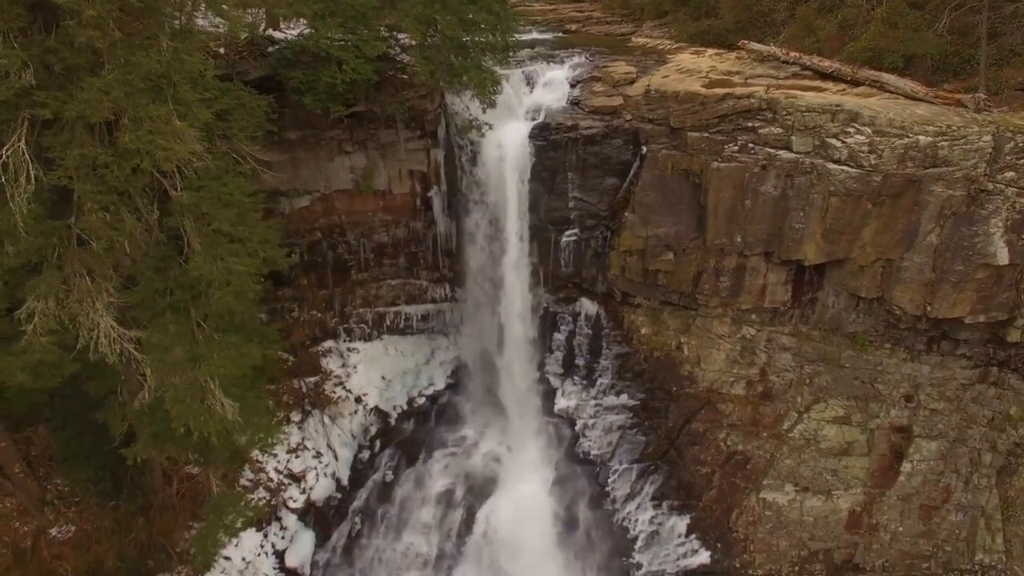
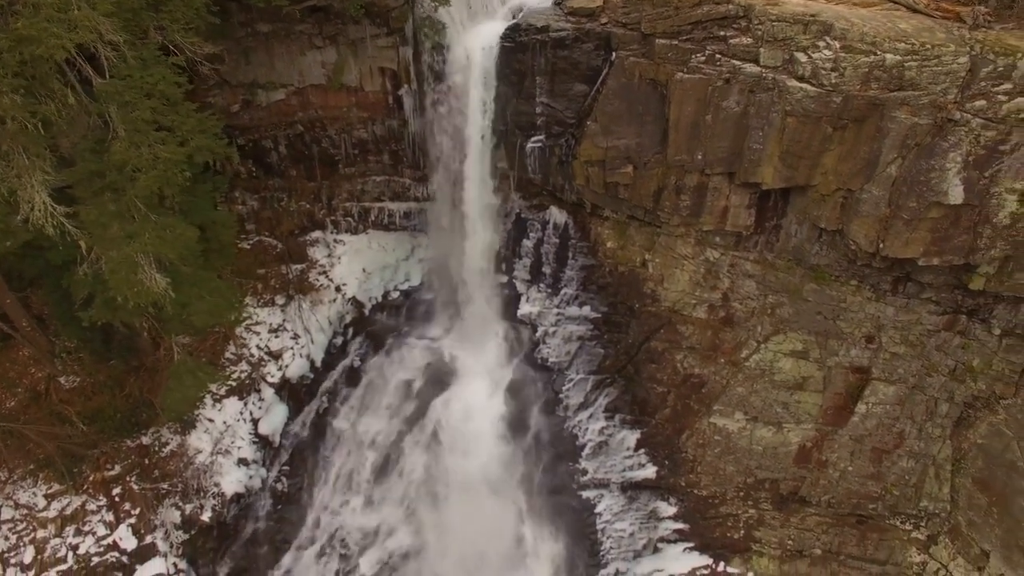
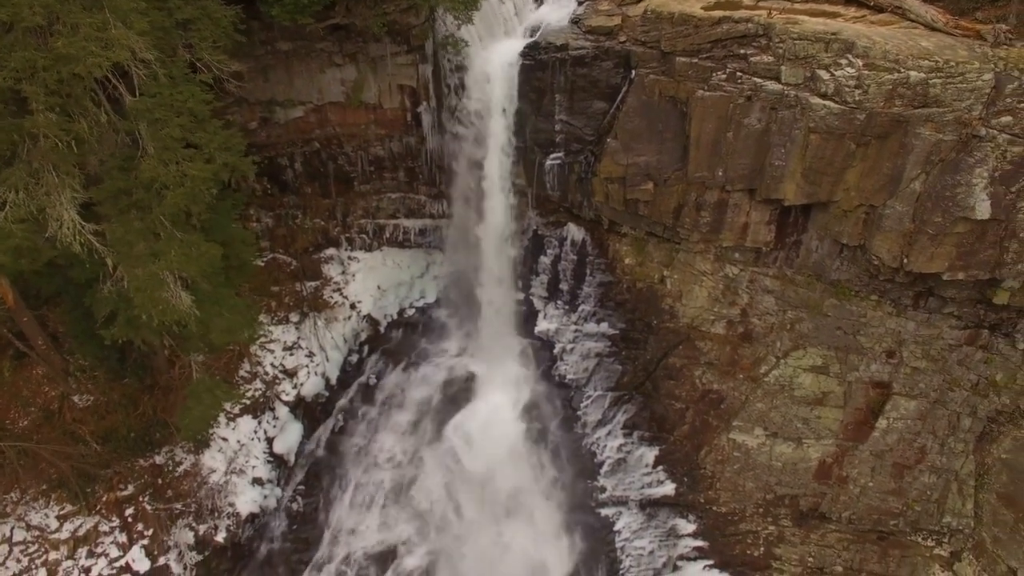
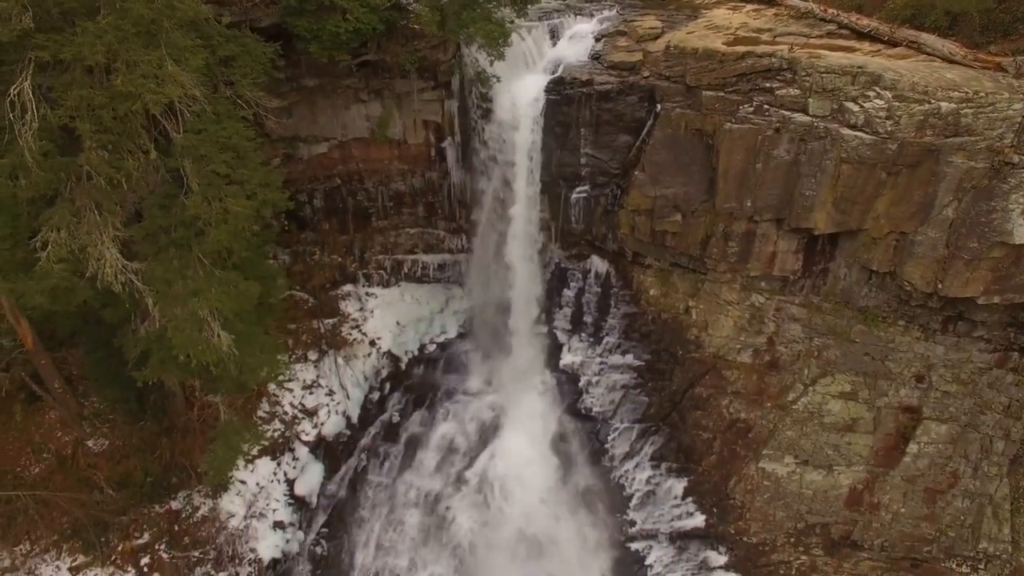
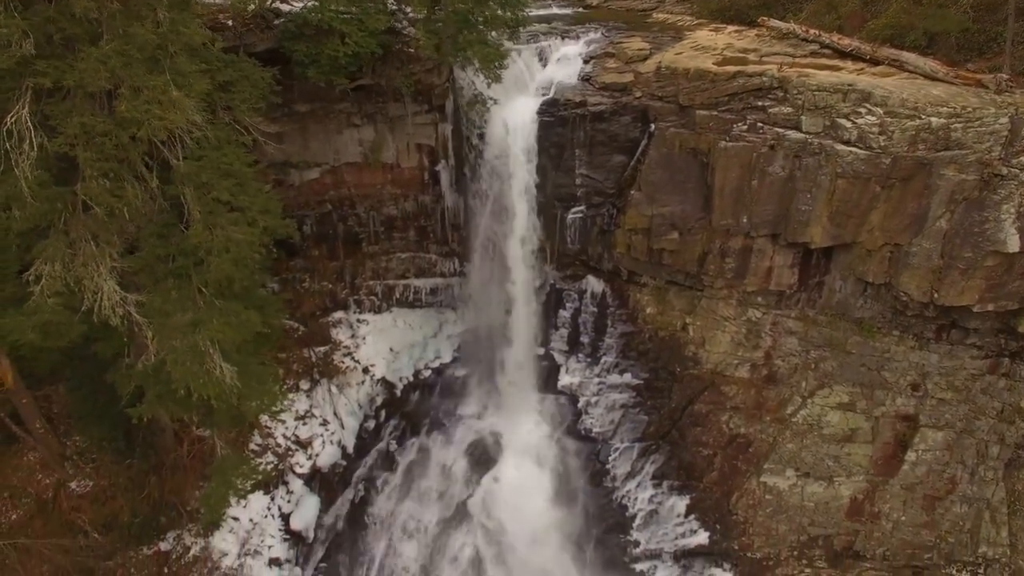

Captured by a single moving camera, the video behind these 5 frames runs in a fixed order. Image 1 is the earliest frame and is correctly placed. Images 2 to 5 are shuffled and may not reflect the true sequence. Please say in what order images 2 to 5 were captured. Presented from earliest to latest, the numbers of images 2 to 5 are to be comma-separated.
5, 4, 3, 2
